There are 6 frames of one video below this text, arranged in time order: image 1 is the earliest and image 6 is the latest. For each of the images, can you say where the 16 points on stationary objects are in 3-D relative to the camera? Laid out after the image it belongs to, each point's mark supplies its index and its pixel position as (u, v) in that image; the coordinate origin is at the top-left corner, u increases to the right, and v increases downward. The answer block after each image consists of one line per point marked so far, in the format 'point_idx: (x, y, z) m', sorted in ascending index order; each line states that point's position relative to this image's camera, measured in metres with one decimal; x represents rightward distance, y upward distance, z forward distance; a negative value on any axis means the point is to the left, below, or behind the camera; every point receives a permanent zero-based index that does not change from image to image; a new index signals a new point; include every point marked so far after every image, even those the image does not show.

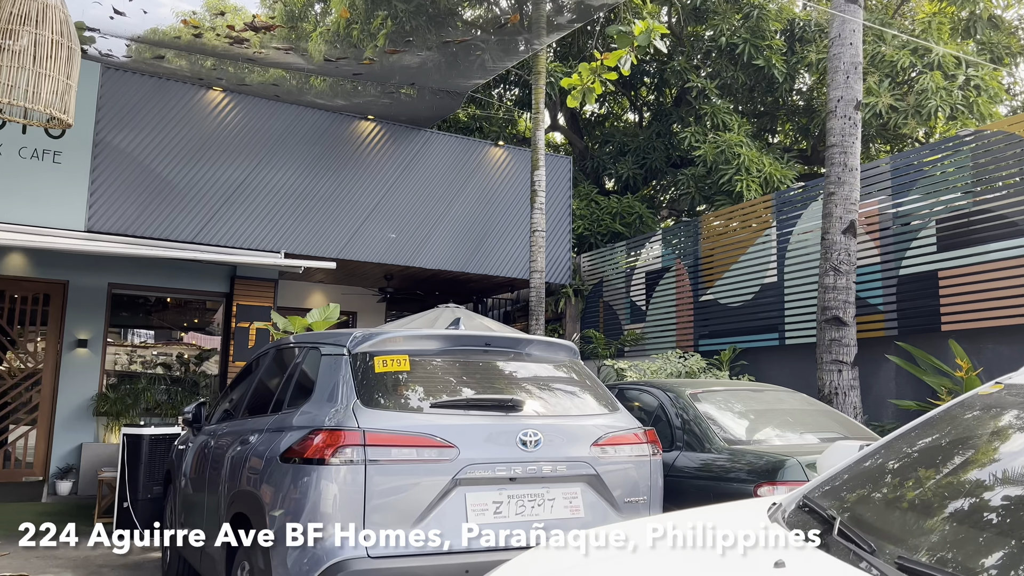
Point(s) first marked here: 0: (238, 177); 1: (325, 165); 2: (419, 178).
0: (-2.9, +1.2, +8.6) m
1: (-2.1, +1.3, +9.1) m
2: (-1.1, +1.3, +9.6) m
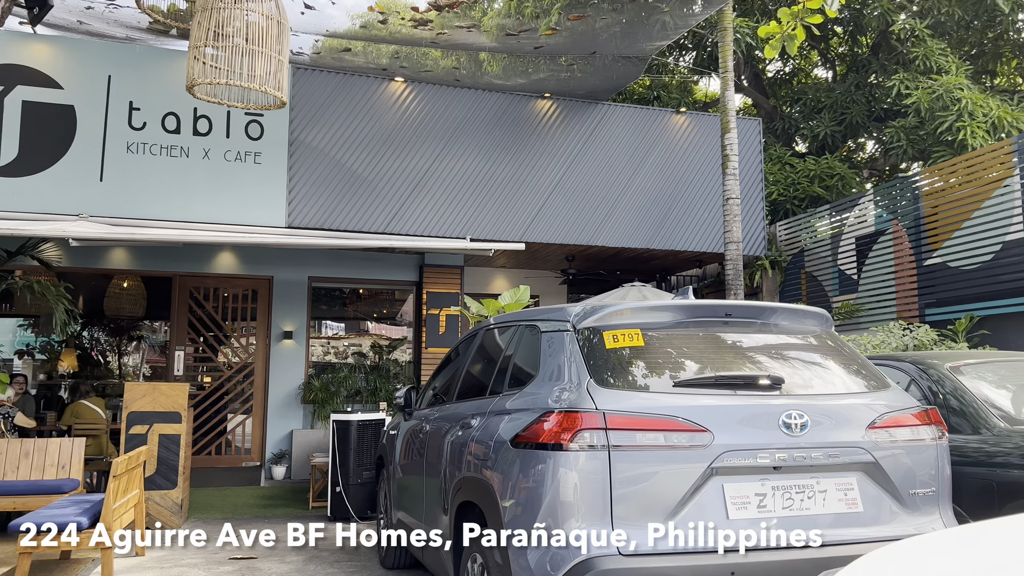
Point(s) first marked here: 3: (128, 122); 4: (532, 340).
0: (-0.9, +1.3, +8.7) m
1: (-0.1, +1.5, +8.9) m
2: (+1.0, +1.5, +9.2) m
3: (-3.7, +1.6, +7.9) m
4: (+0.1, -0.2, +3.2) m
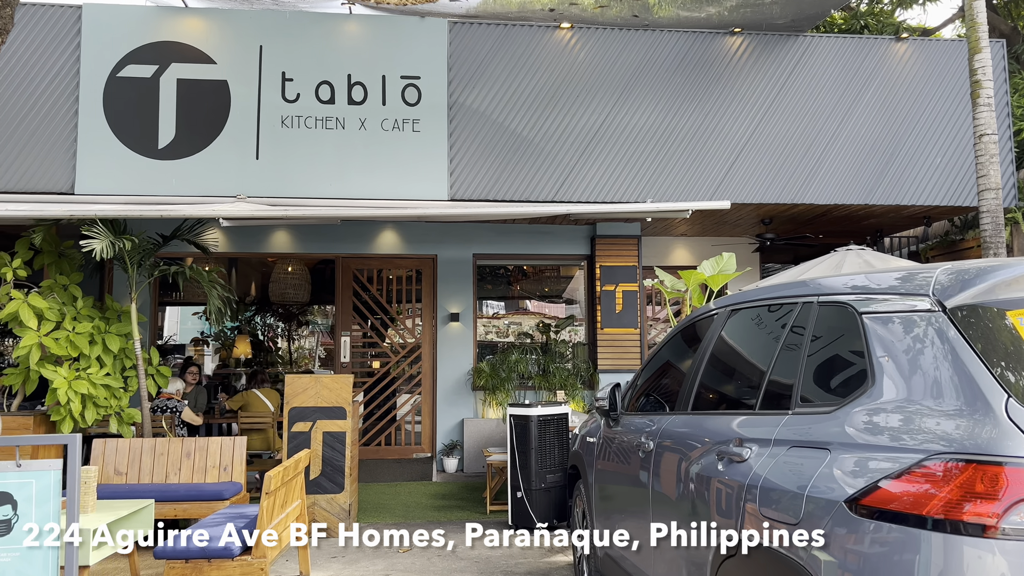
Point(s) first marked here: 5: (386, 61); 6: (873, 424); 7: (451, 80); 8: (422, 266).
0: (+0.8, +1.6, +7.6) m
1: (+1.7, +1.8, +7.7) m
2: (+2.8, +1.9, +7.8) m
3: (-2.1, +1.7, +7.4) m
4: (+0.8, -0.1, +2.1) m
5: (-1.2, +2.1, +7.5) m
6: (+0.8, -0.3, +1.5) m
7: (-0.6, +1.9, +7.6) m
8: (-1.0, +0.3, +9.3) m
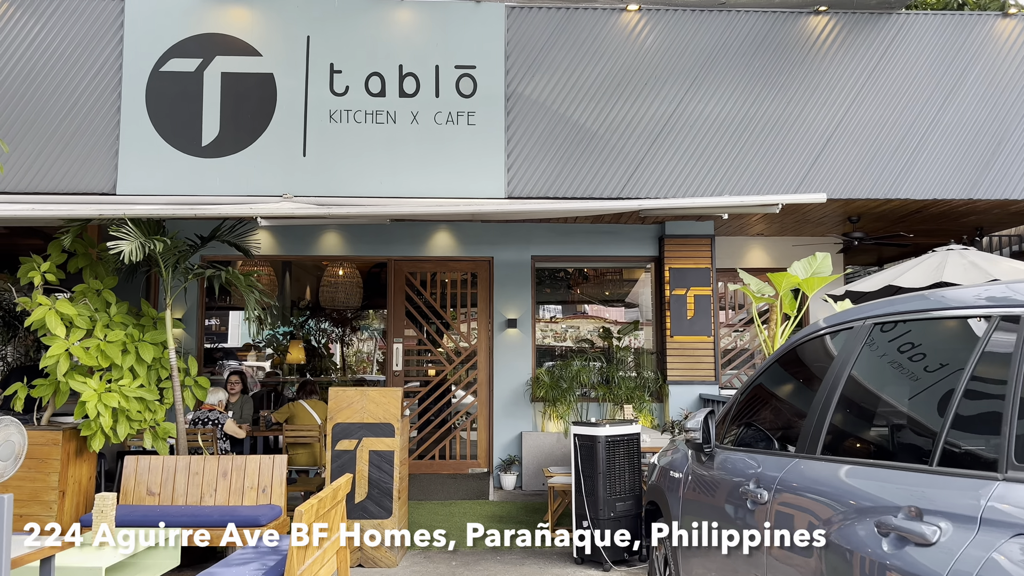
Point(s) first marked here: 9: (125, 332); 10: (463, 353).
0: (+1.3, +1.5, +7.0) m
1: (+2.2, +1.8, +7.1) m
2: (+3.3, +1.8, +7.1) m
3: (-1.5, +1.7, +6.9) m
4: (+1.0, -0.1, +1.5) m
5: (-0.6, +2.1, +7.0) m
6: (+0.9, -0.3, +0.9) m
7: (0.0, +1.9, +7.1) m
8: (-0.4, +0.2, +8.8) m
9: (-2.4, -0.3, +5.1) m
10: (-0.5, -0.7, +8.8) m
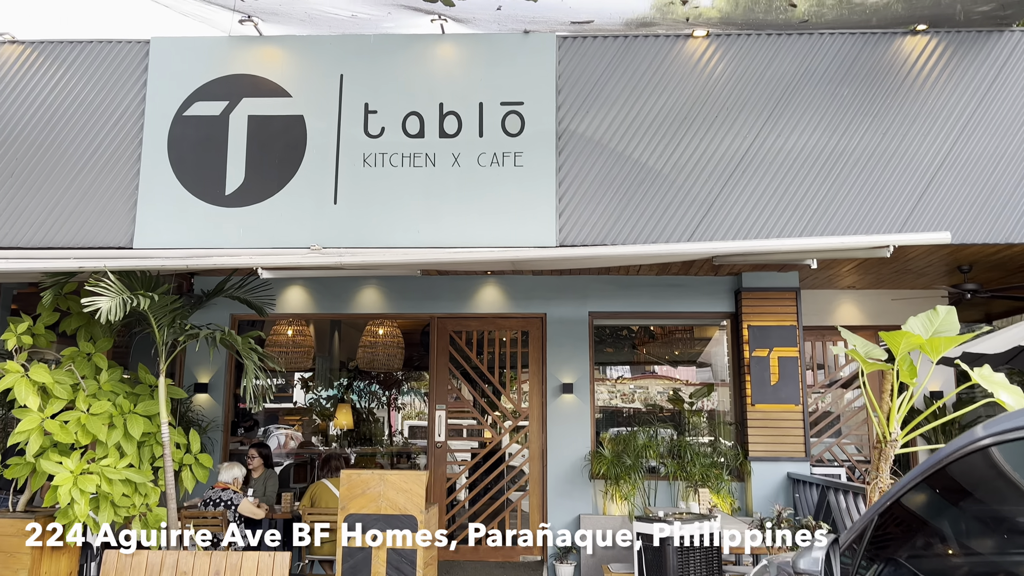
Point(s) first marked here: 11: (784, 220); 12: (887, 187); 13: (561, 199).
0: (+1.7, +1.1, +6.1) m
1: (+2.6, +1.3, +6.1) m
2: (+3.7, +1.4, +6.1) m
3: (-1.1, +1.2, +6.3) m
4: (+0.9, -0.2, +0.6) m
5: (-0.2, +1.6, +6.4) m
6: (+0.8, -0.3, 0.0) m
7: (+0.4, +1.4, +6.3) m
8: (+0.2, -0.4, +8.0) m
9: (-2.2, -0.6, +4.5) m
10: (0.0, -1.3, +7.9) m
11: (+2.0, +0.5, +6.0) m
12: (+2.7, +0.7, +6.0) m
13: (+0.4, +0.7, +6.2) m
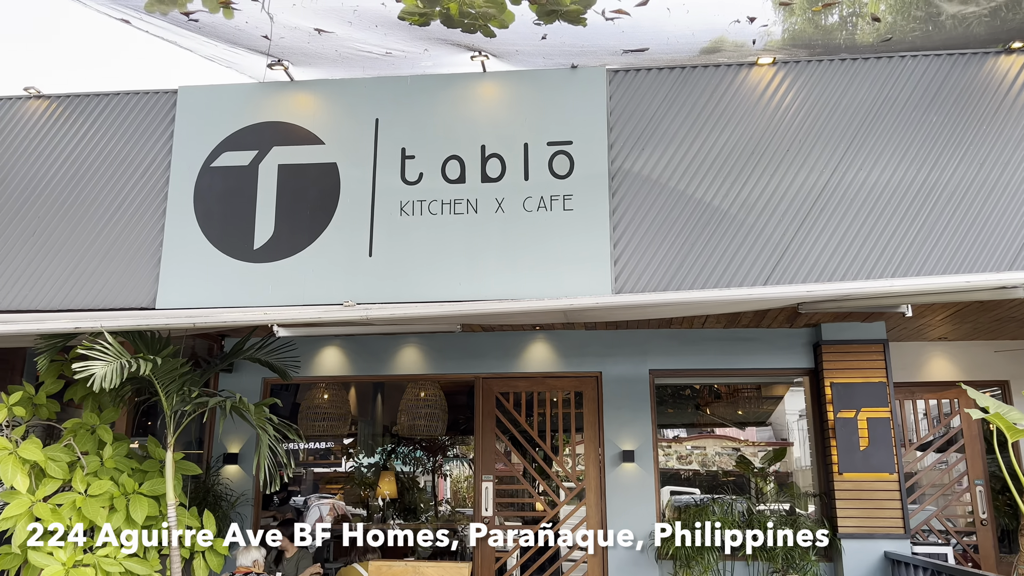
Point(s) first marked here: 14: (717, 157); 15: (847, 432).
0: (+2.0, +0.7, +5.5) m
1: (+2.9, +1.0, +5.5) m
2: (+4.0, +1.1, +5.3) m
3: (-0.8, +0.8, +5.9) m
4: (+0.9, -0.2, -0.1) m
5: (+0.1, +1.2, +5.9) m
6: (+0.8, -0.2, -0.7) m
7: (+0.7, +1.0, +5.8) m
8: (+0.7, -0.9, +7.3) m
9: (-1.9, -0.9, +3.9) m
10: (+0.5, -1.8, +7.2) m
11: (+2.3, +0.1, +5.4) m
12: (+3.1, +0.4, +5.3) m
13: (+0.7, +0.3, +5.6) m
14: (+1.4, +0.9, +5.6) m
15: (+2.6, -1.1, +6.5) m
